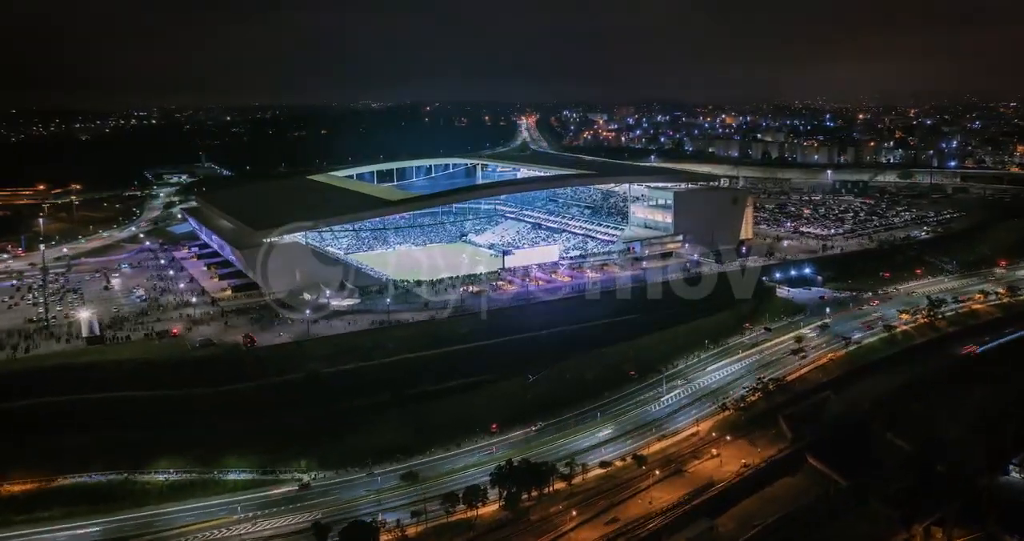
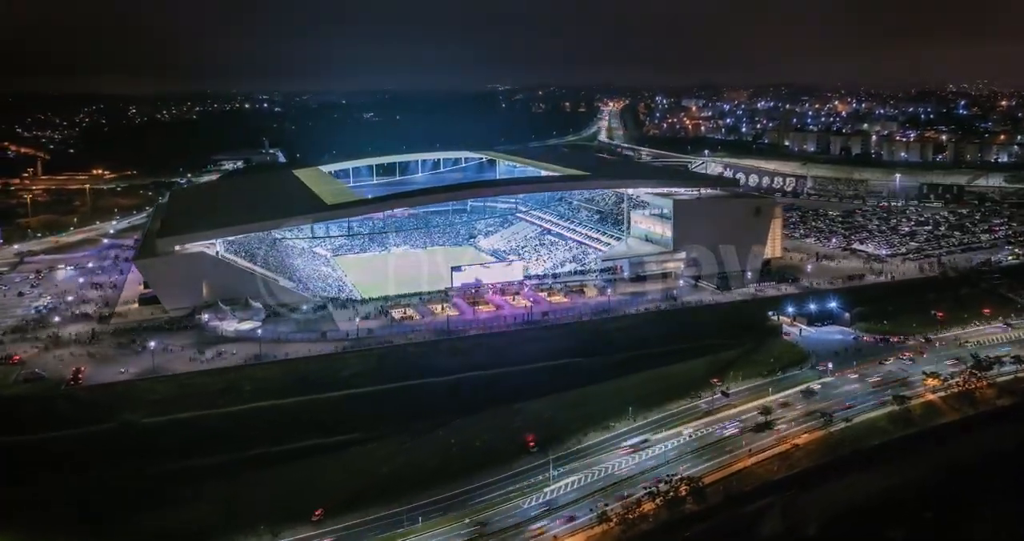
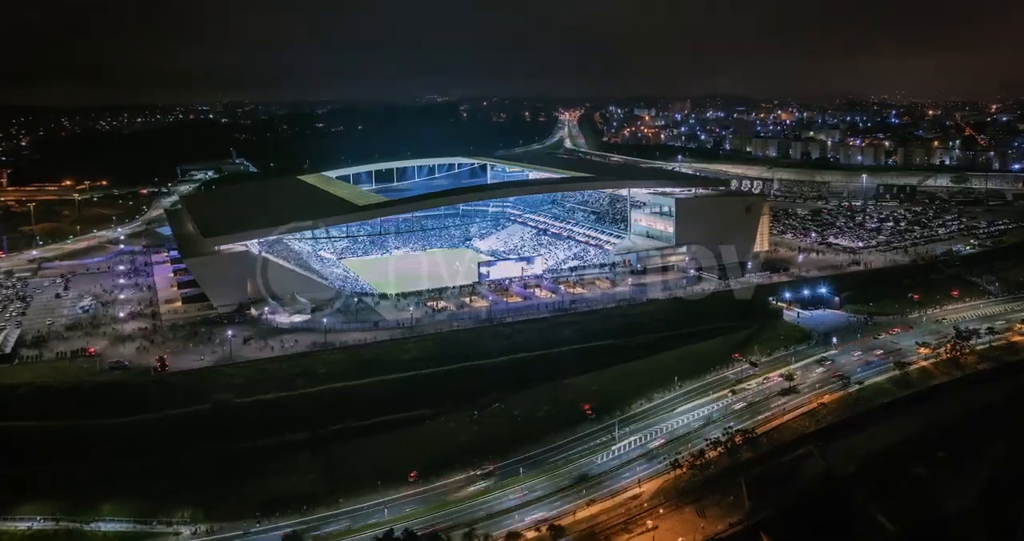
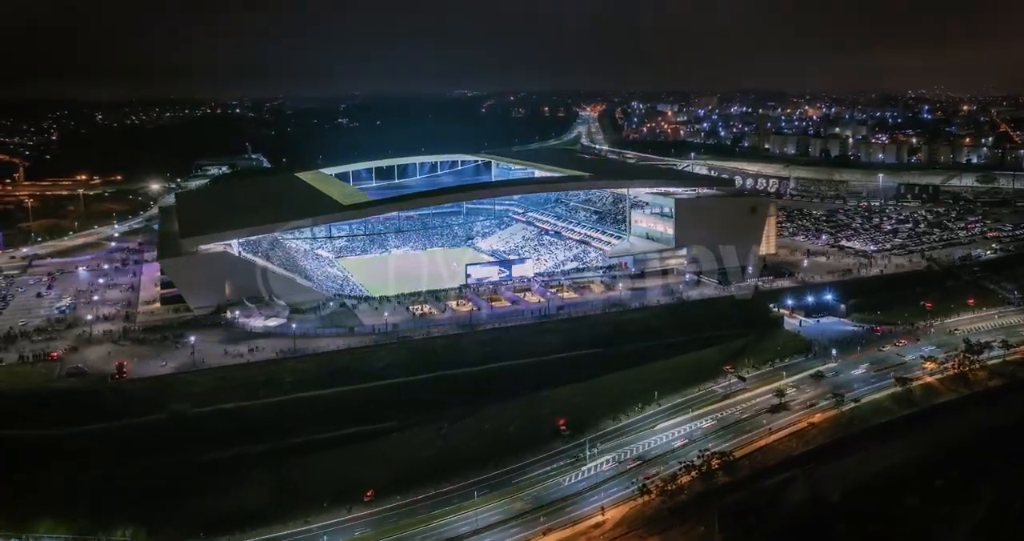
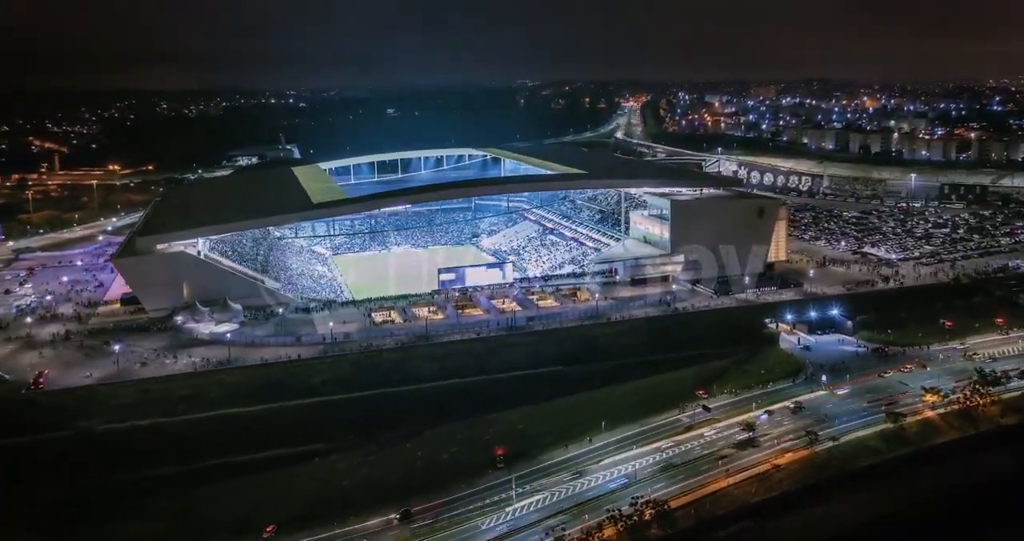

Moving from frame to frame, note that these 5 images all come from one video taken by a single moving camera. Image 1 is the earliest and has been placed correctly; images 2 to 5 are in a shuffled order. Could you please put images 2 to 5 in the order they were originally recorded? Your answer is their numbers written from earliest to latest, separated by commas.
3, 4, 2, 5
